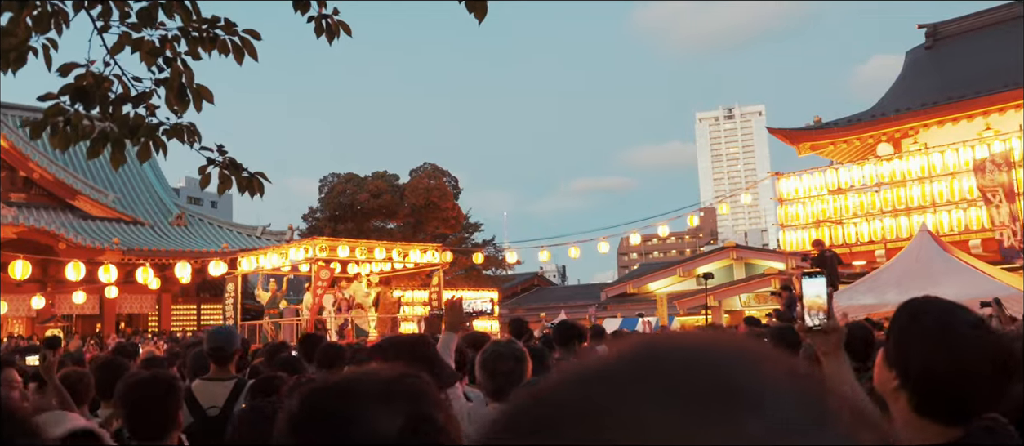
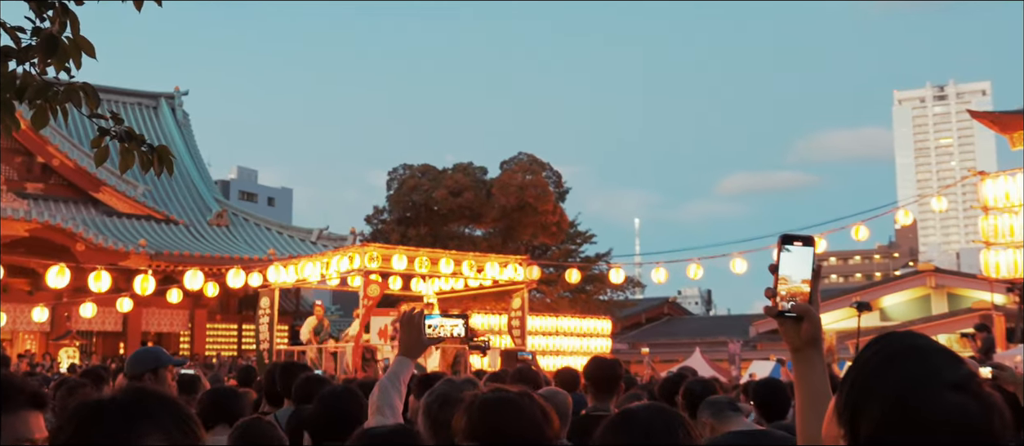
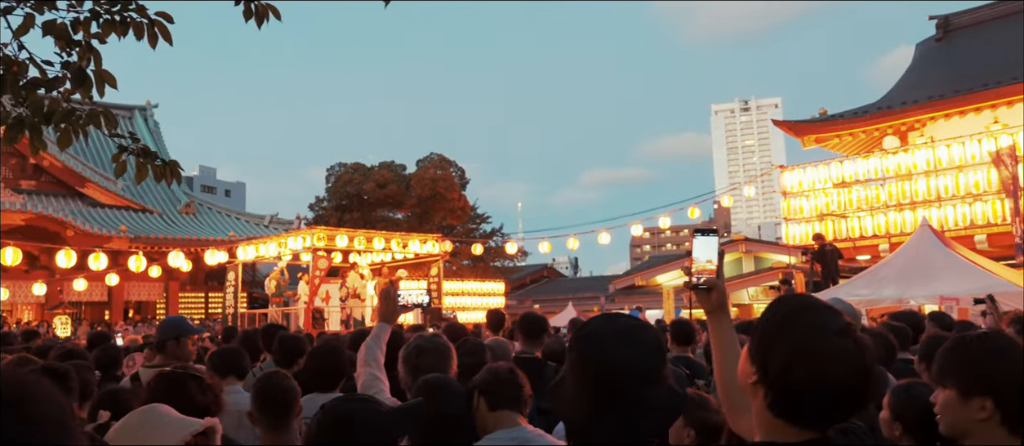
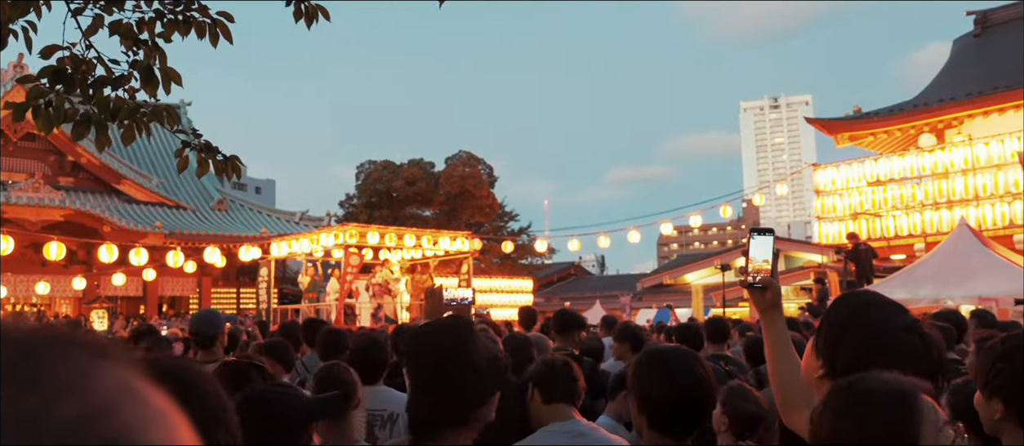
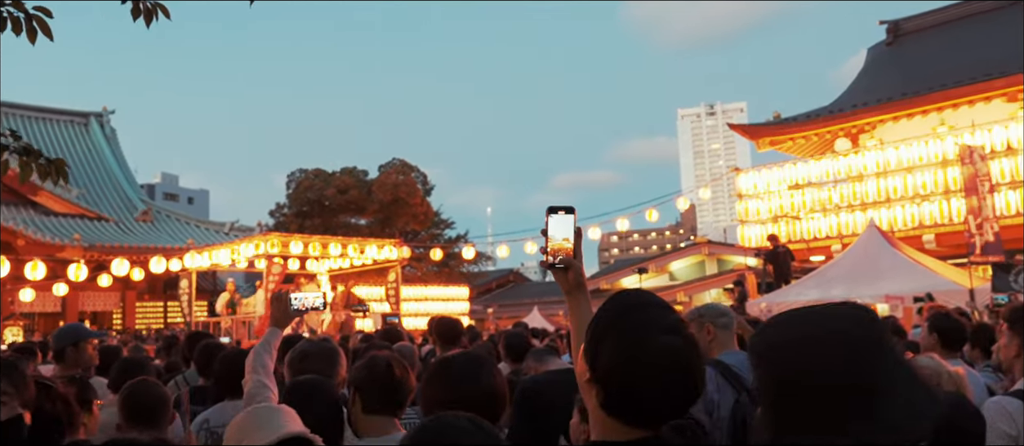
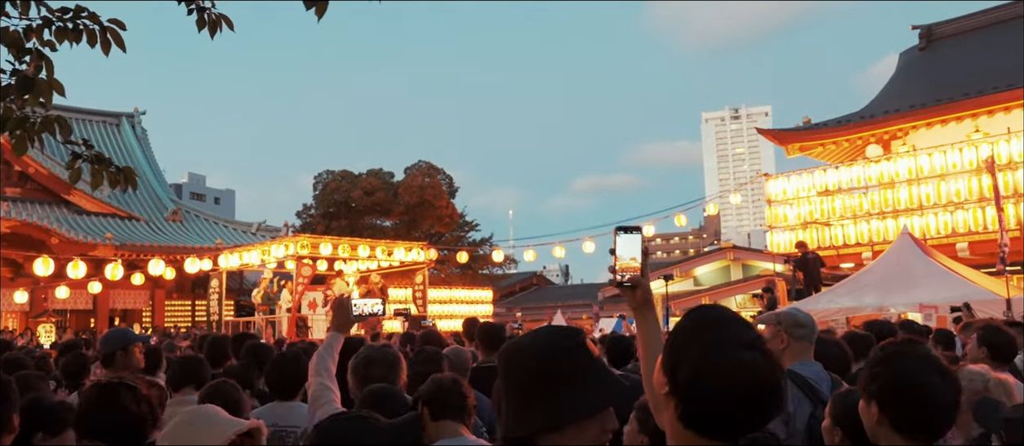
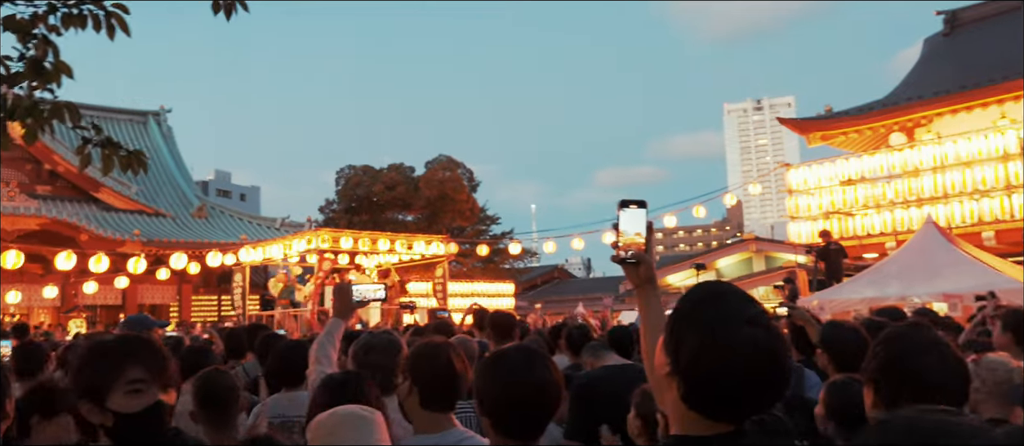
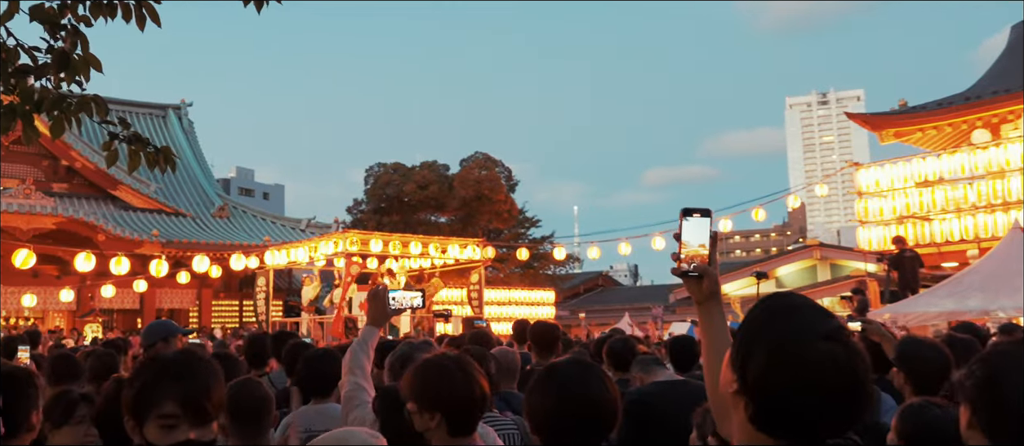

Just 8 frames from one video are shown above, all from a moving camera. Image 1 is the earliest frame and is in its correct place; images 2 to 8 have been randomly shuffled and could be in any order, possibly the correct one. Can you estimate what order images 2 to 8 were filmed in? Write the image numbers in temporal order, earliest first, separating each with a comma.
4, 3, 6, 5, 7, 8, 2
